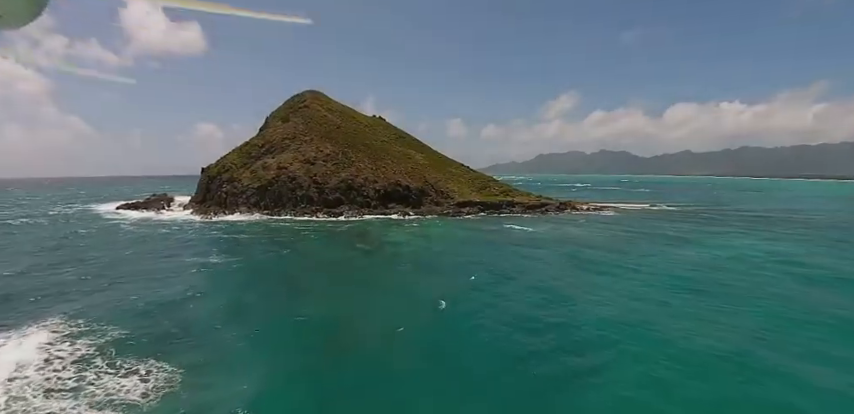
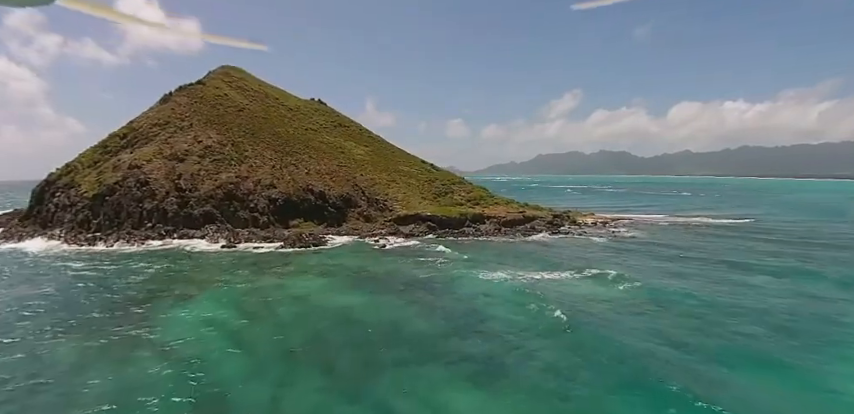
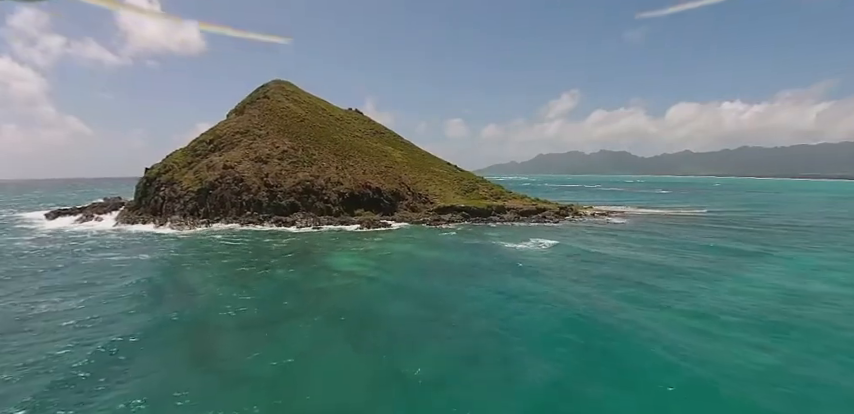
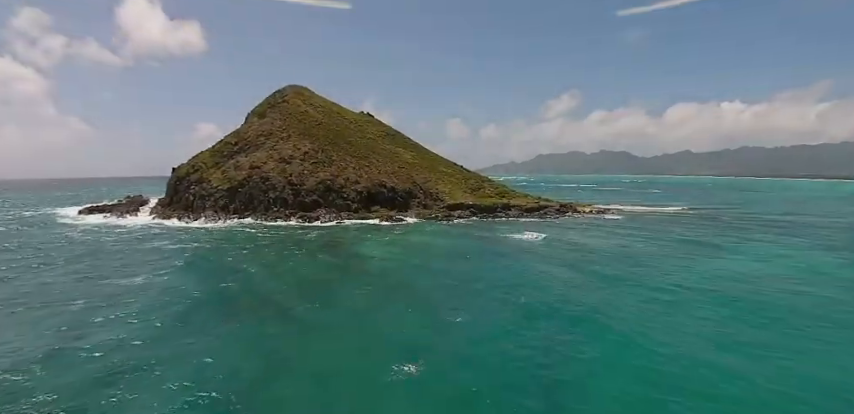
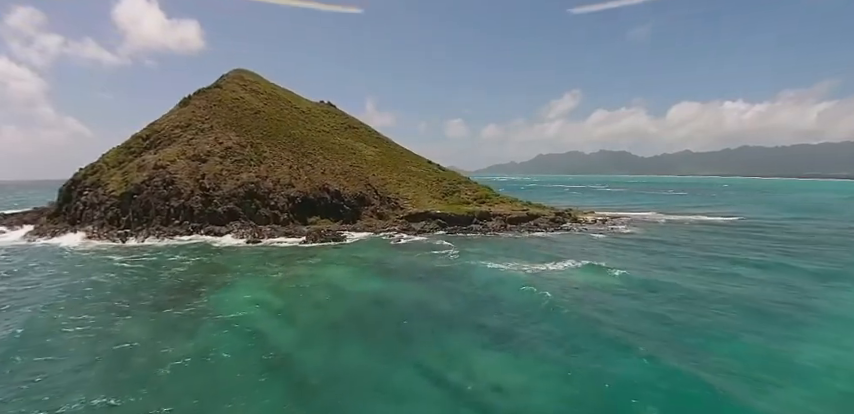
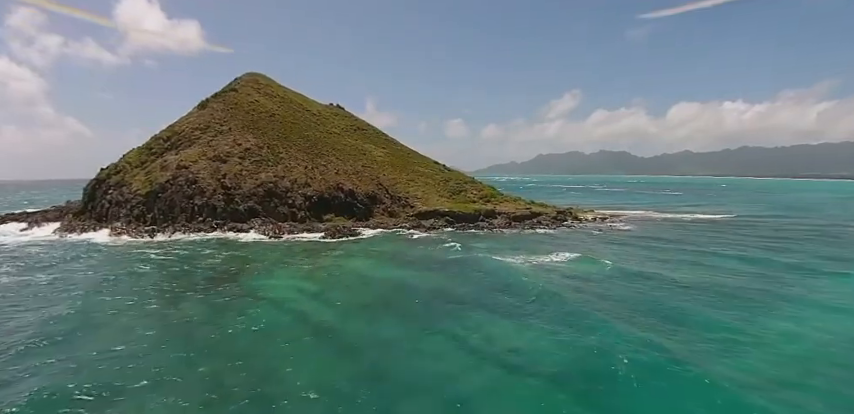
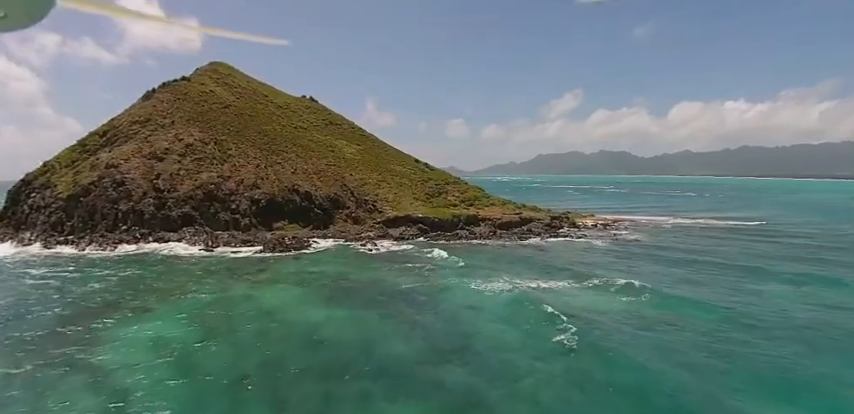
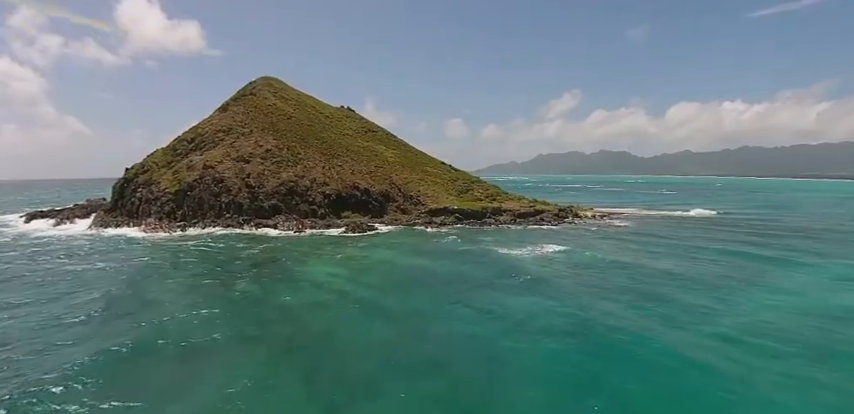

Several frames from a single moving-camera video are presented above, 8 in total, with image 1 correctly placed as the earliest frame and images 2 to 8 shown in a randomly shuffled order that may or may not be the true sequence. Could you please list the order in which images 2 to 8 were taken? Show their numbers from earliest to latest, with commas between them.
4, 3, 8, 6, 5, 2, 7
